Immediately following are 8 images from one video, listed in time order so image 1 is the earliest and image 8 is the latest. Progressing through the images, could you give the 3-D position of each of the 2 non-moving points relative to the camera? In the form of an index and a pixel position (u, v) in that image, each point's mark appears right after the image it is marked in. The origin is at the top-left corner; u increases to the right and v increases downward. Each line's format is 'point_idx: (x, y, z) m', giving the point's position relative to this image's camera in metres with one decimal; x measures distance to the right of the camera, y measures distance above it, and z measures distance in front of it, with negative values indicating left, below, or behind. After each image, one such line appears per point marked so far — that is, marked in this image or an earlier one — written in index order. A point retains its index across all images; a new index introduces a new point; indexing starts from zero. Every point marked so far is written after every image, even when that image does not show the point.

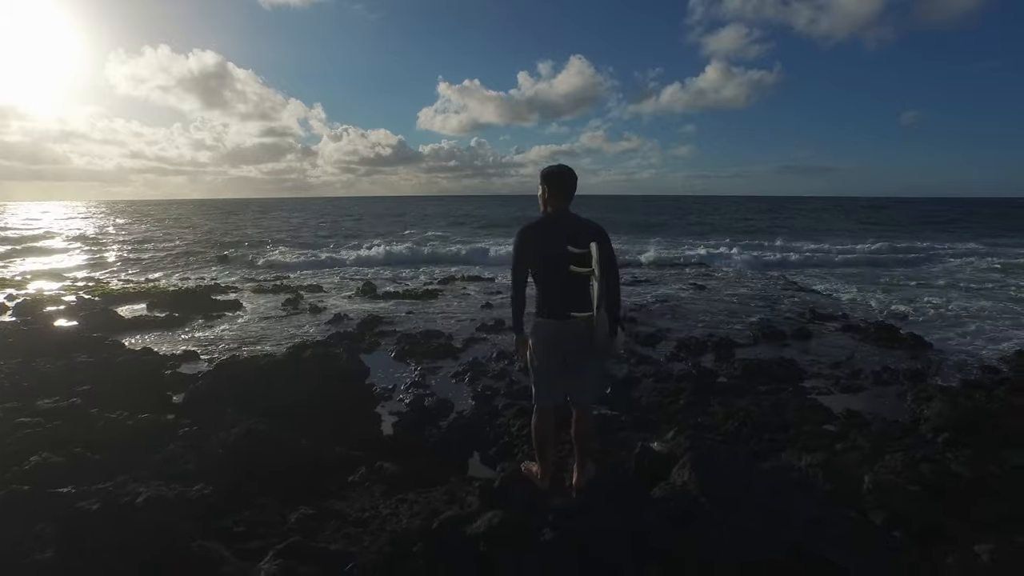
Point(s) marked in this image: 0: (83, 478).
0: (-3.2, -1.3, +5.2) m
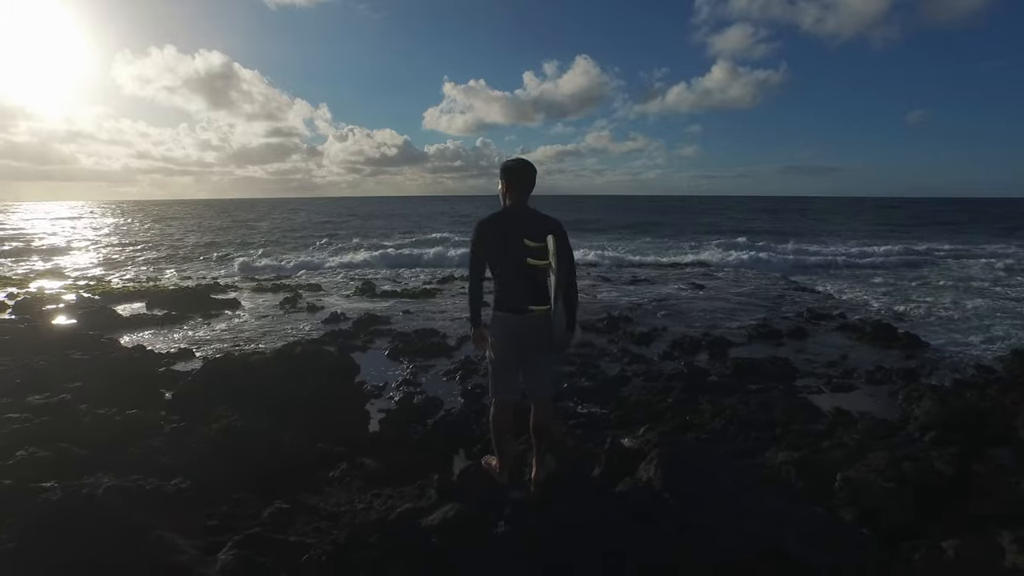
0: (-3.4, -1.3, +5.3) m
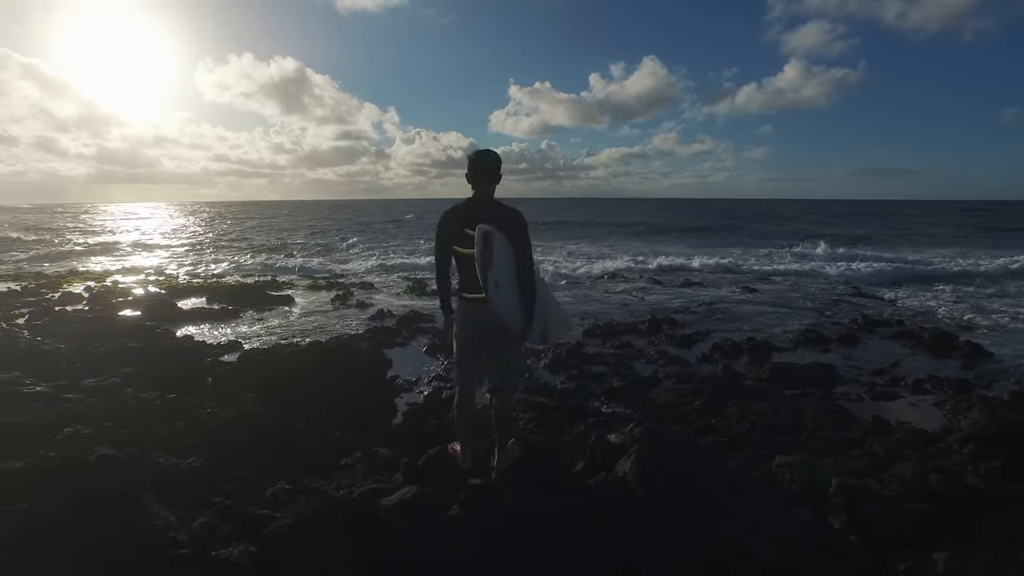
0: (-3.3, -1.2, +5.7) m
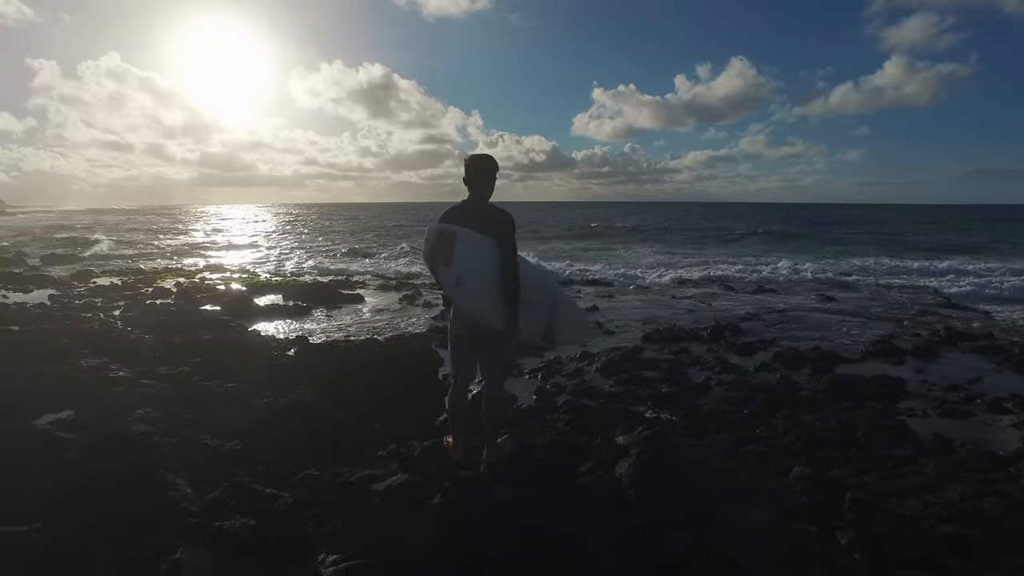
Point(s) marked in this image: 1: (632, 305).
0: (-3.0, -1.2, +6.1) m
1: (+3.2, -0.4, +18.4) m
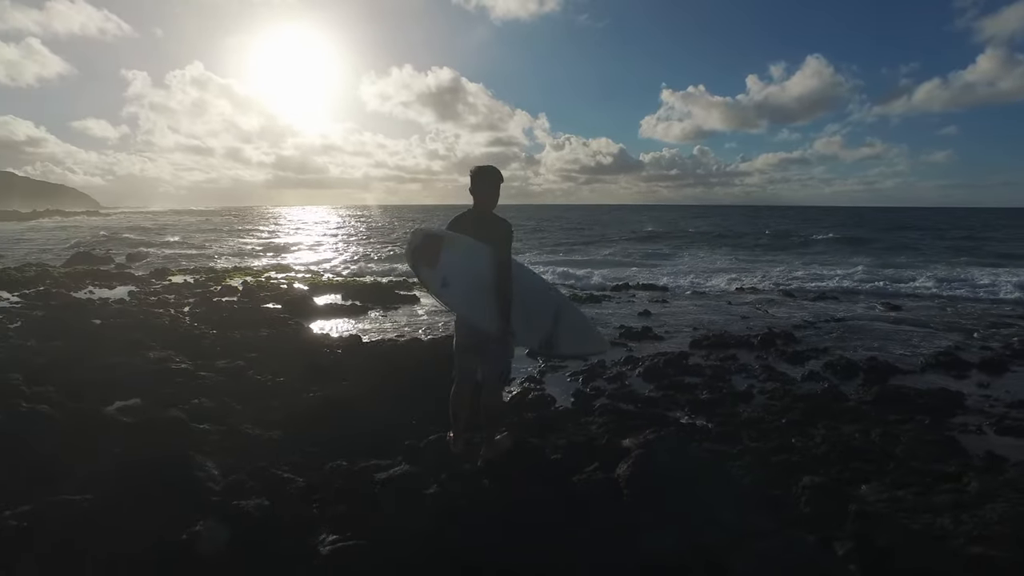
0: (-2.8, -1.2, +6.6) m
1: (+4.6, -0.6, +18.2) m
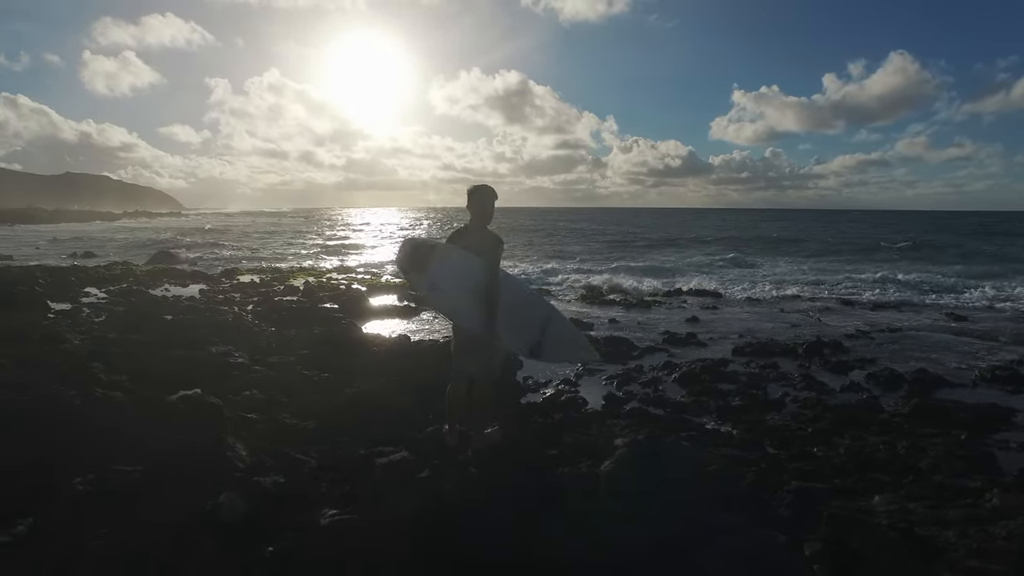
0: (-2.5, -1.2, +7.2) m
1: (+5.9, -0.7, +18.1) m
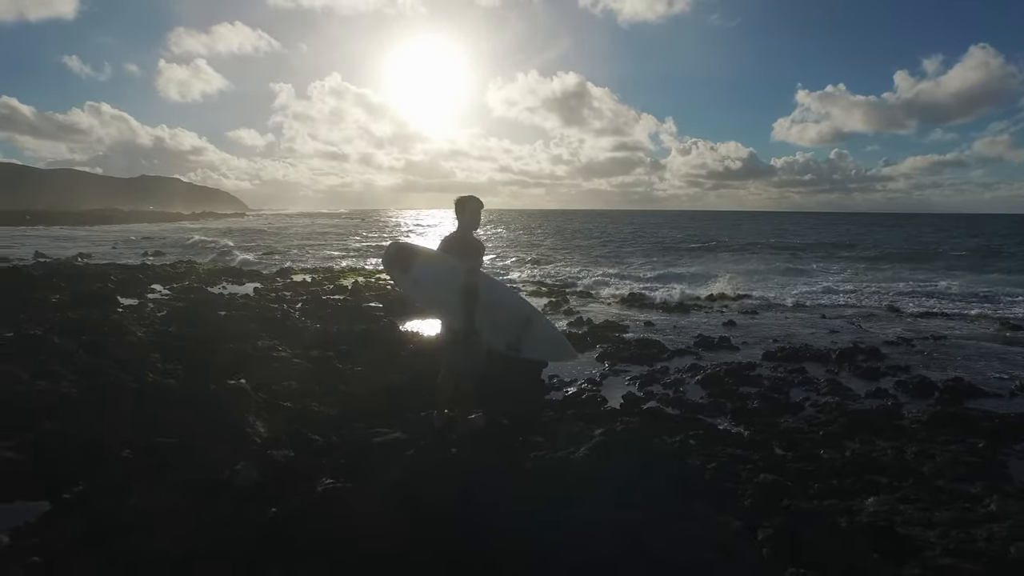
0: (-2.4, -1.2, +7.8) m
1: (+6.9, -0.9, +18.0) m
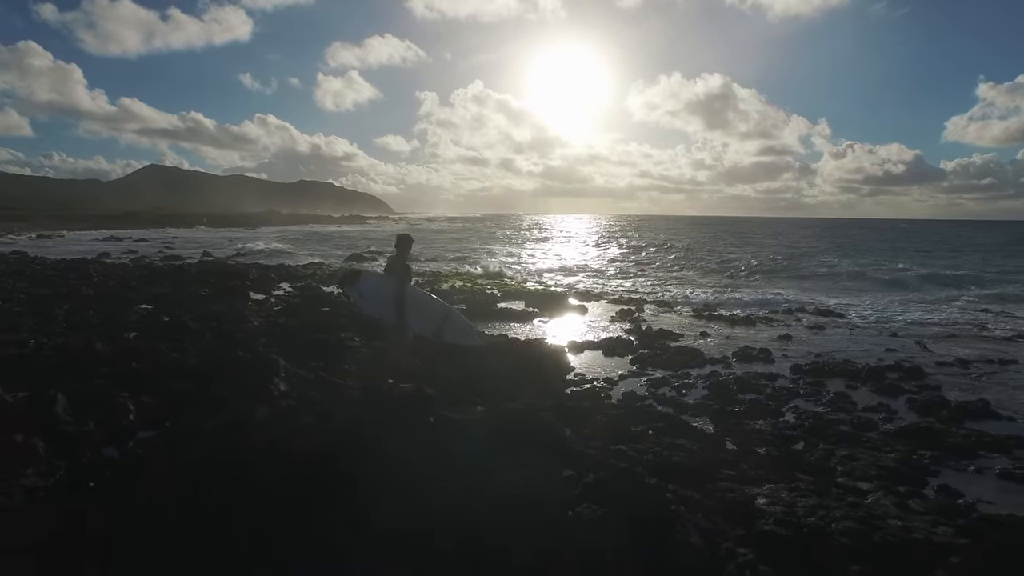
0: (-2.4, -1.2, +10.2) m
1: (+8.7, -1.3, +18.4) m
